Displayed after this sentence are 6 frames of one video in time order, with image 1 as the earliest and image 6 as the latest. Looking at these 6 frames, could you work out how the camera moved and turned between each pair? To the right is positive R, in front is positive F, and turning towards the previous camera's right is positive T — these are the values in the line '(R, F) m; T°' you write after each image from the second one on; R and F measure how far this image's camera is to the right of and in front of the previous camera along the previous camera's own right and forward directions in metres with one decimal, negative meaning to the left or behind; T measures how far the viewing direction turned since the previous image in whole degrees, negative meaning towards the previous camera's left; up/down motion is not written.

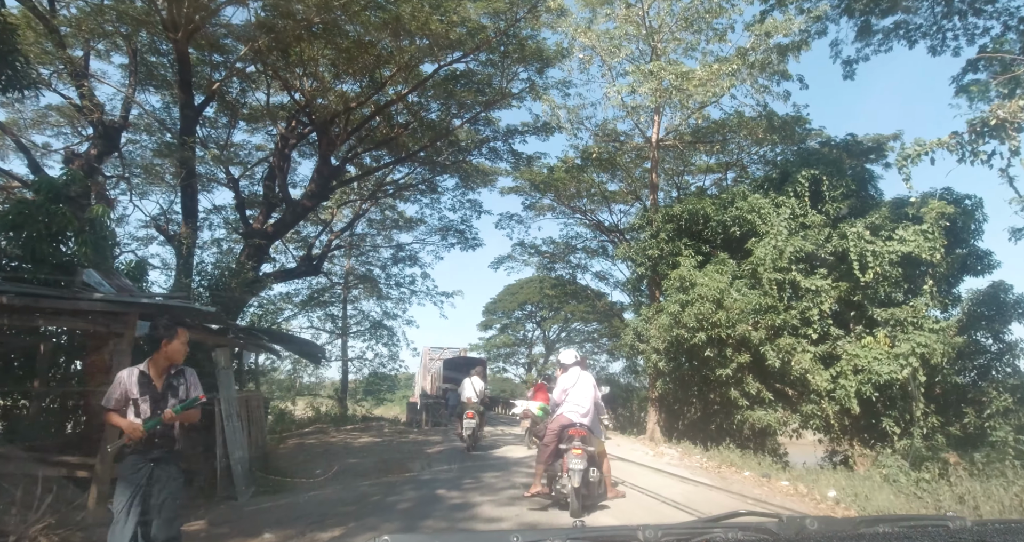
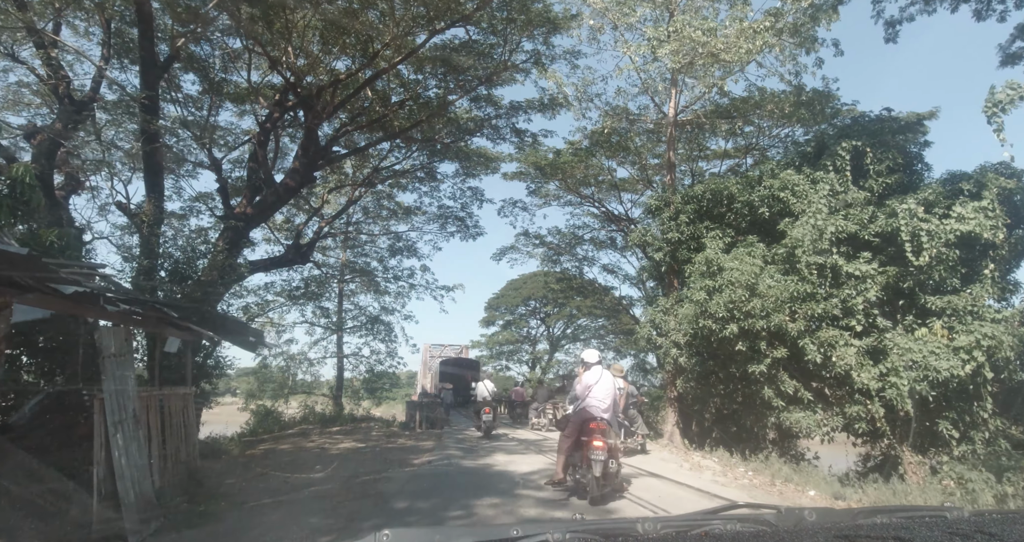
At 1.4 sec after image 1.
(0.0, +1.2) m; 0°
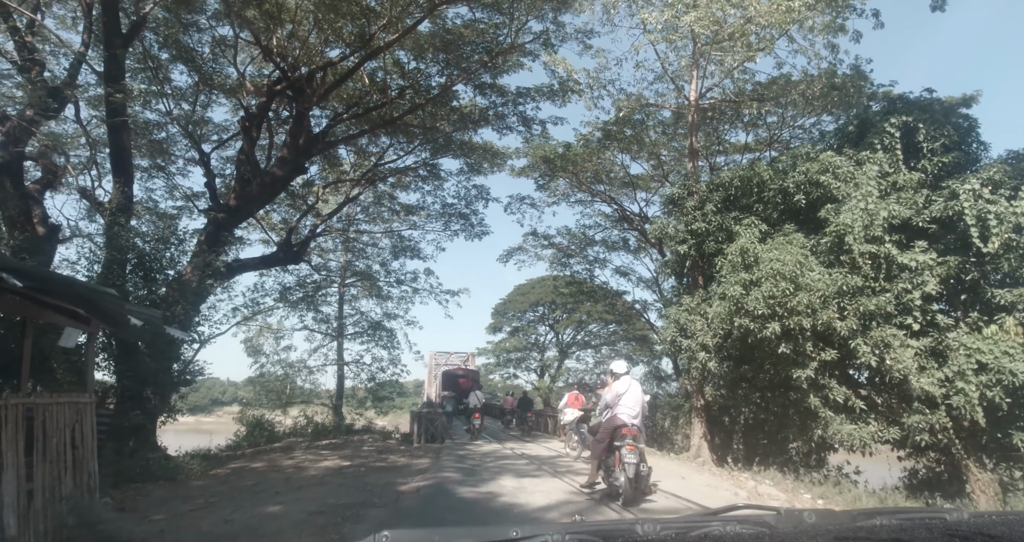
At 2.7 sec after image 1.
(0.0, +1.1) m; -1°
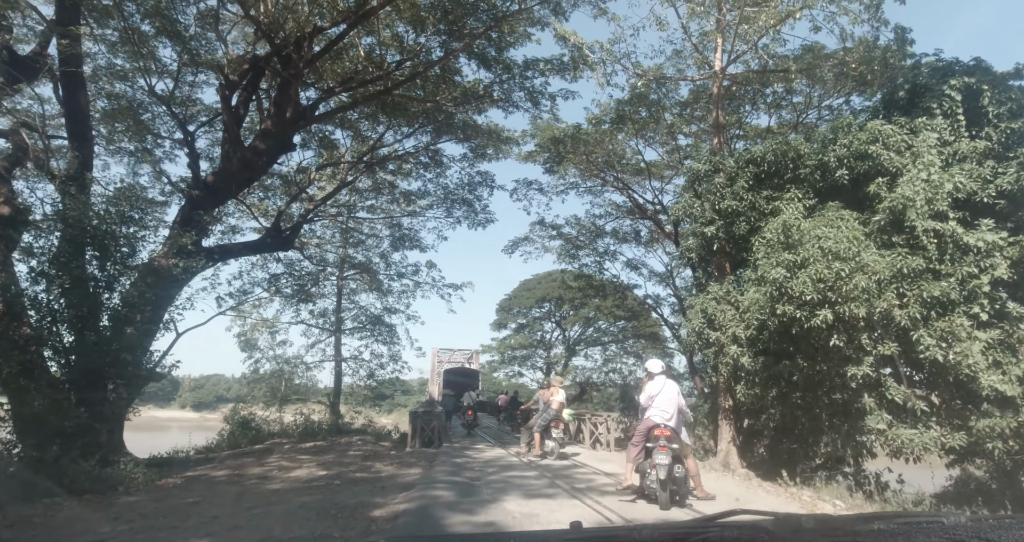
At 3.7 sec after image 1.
(0.0, +1.0) m; -1°
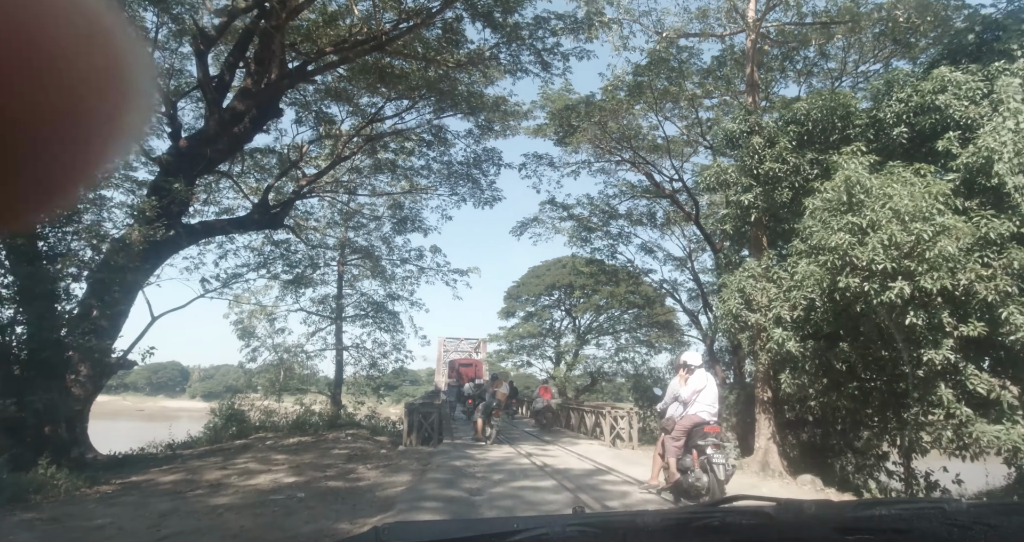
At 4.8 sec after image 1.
(0.0, +1.1) m; -1°
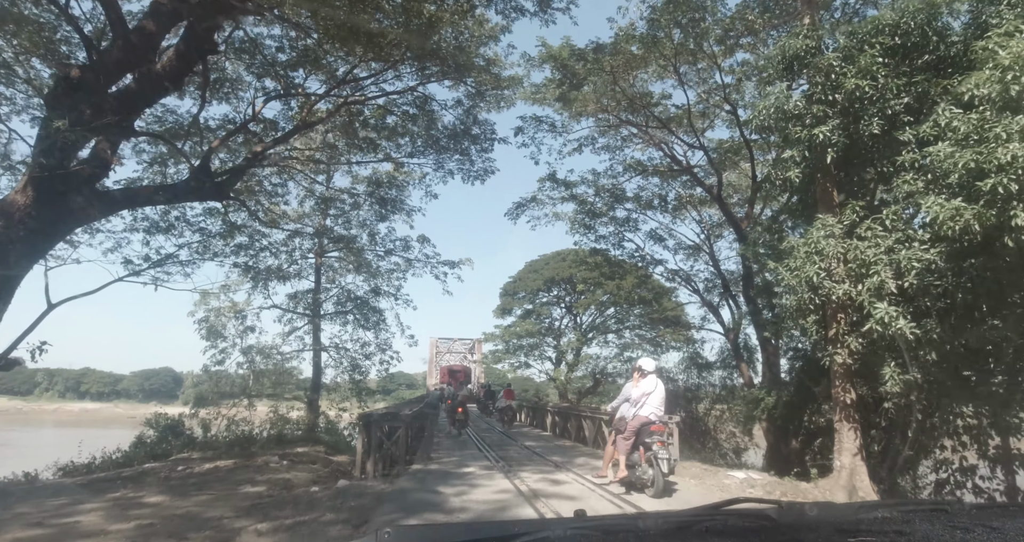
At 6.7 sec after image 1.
(0.0, +2.0) m; 0°
